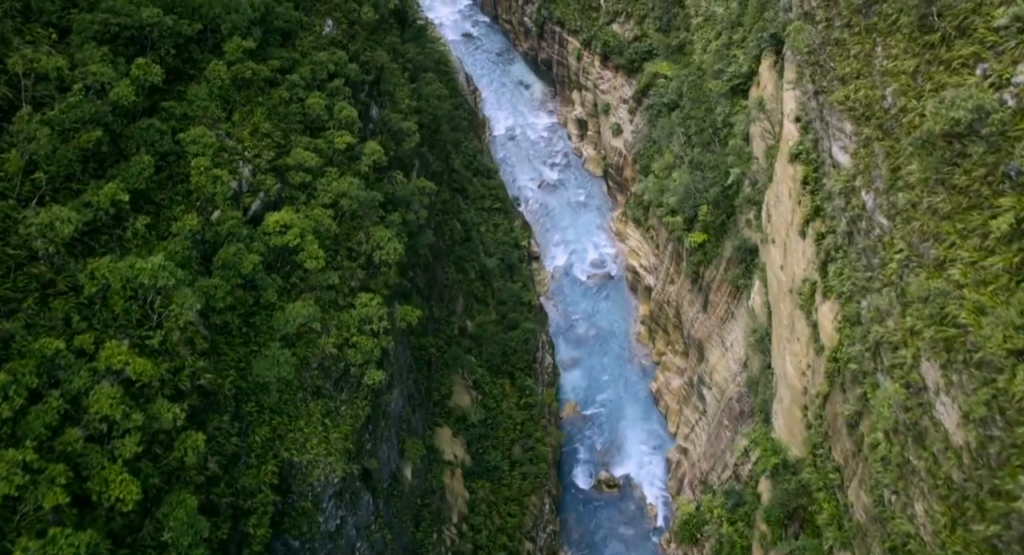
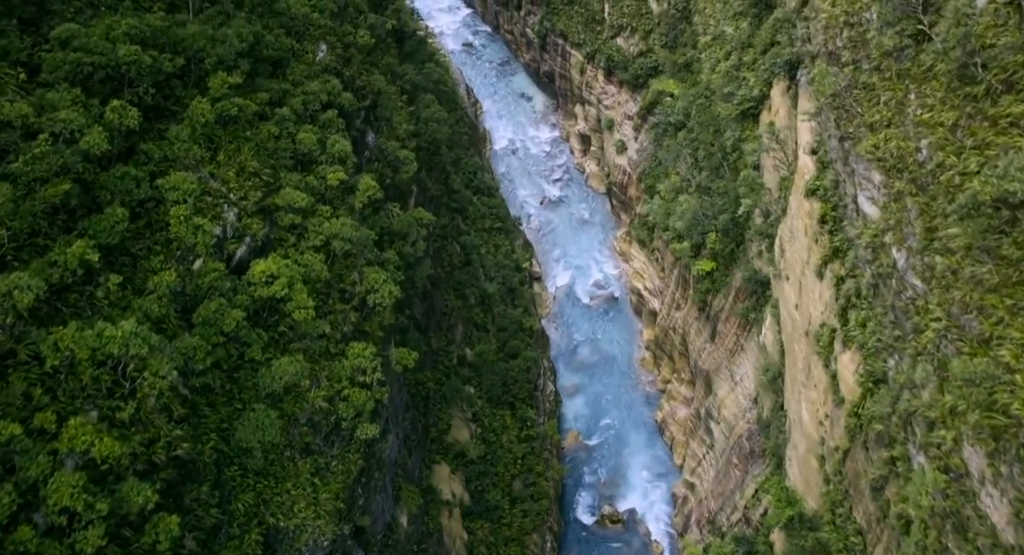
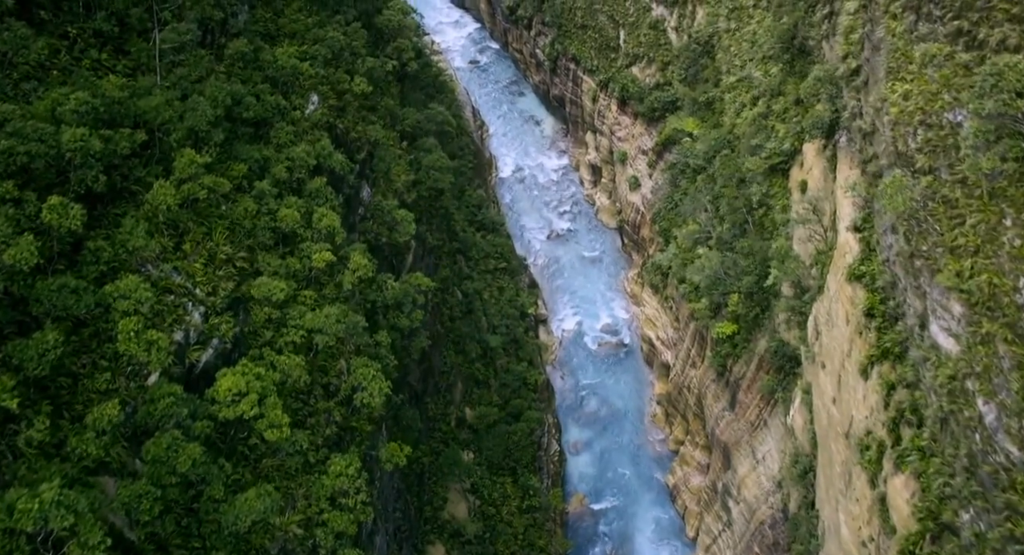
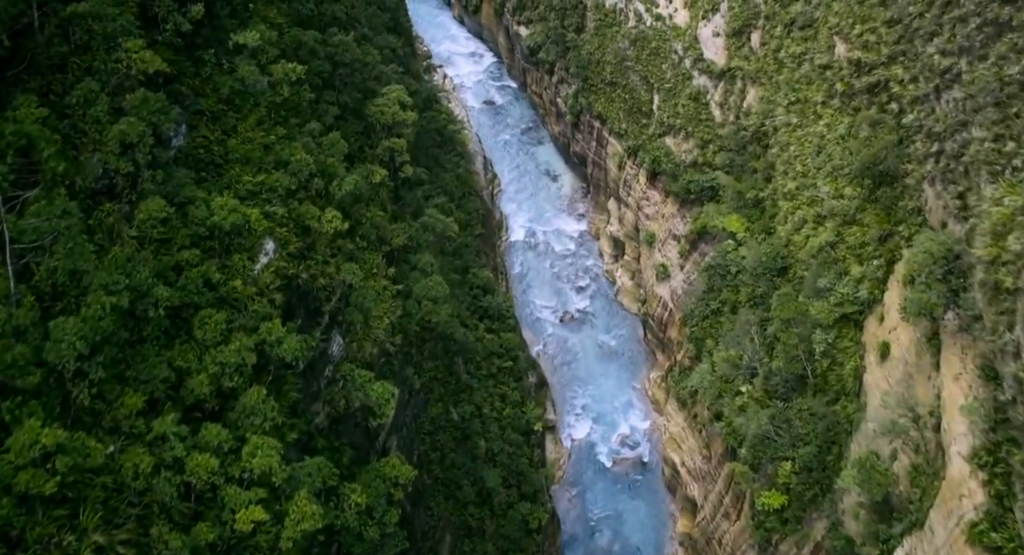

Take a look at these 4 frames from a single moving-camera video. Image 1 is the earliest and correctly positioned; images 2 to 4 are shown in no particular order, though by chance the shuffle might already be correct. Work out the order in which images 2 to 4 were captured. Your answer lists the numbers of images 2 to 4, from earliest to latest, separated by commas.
2, 3, 4
